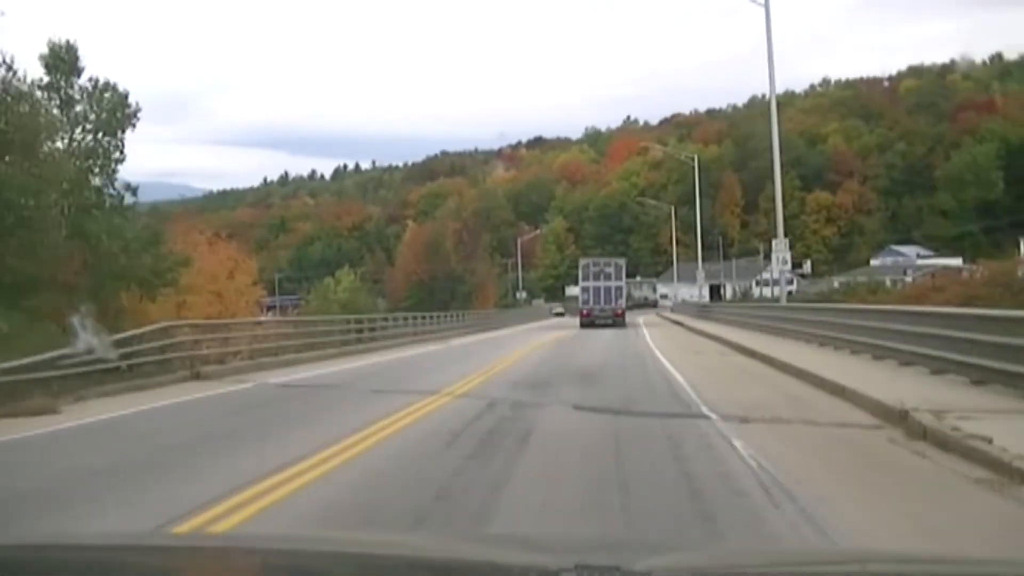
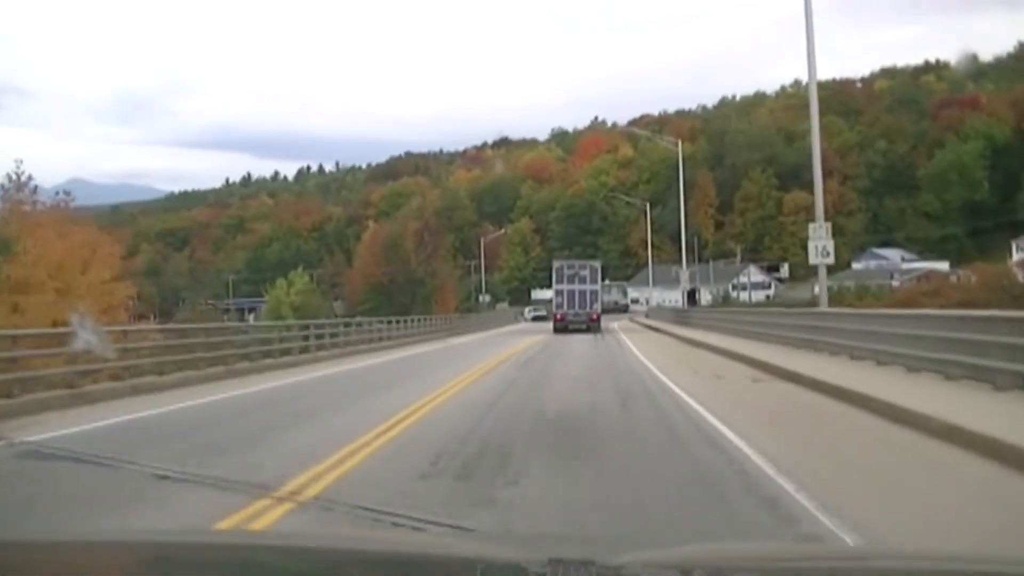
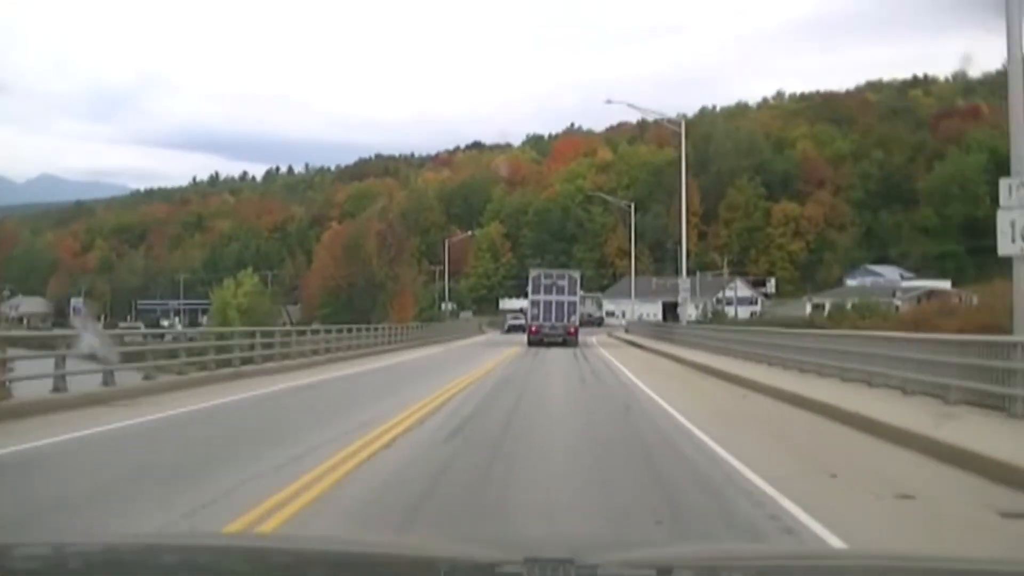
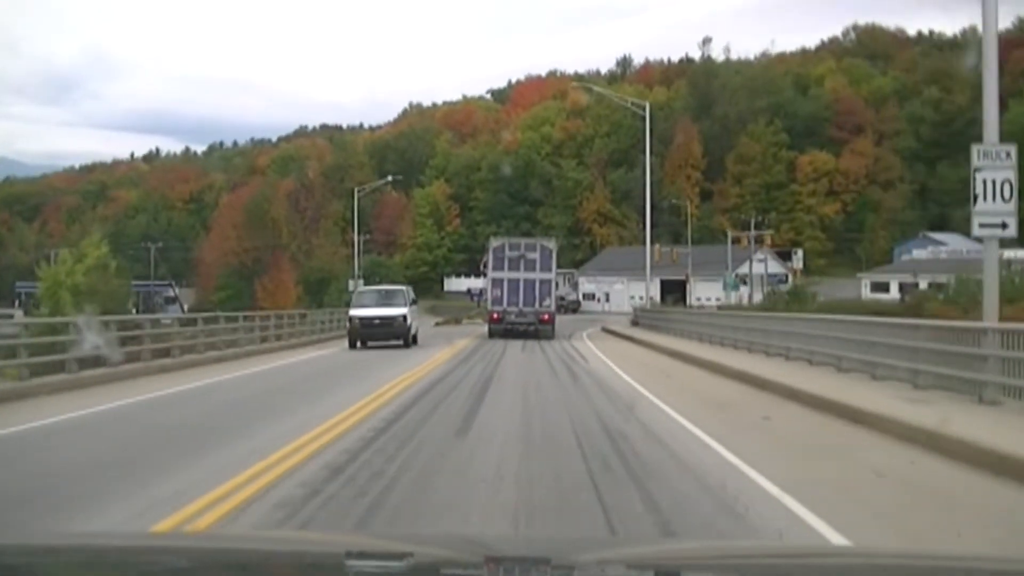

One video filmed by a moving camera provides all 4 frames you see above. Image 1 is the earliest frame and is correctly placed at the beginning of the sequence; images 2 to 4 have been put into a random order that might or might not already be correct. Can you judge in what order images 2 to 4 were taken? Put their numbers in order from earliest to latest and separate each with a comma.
2, 3, 4
